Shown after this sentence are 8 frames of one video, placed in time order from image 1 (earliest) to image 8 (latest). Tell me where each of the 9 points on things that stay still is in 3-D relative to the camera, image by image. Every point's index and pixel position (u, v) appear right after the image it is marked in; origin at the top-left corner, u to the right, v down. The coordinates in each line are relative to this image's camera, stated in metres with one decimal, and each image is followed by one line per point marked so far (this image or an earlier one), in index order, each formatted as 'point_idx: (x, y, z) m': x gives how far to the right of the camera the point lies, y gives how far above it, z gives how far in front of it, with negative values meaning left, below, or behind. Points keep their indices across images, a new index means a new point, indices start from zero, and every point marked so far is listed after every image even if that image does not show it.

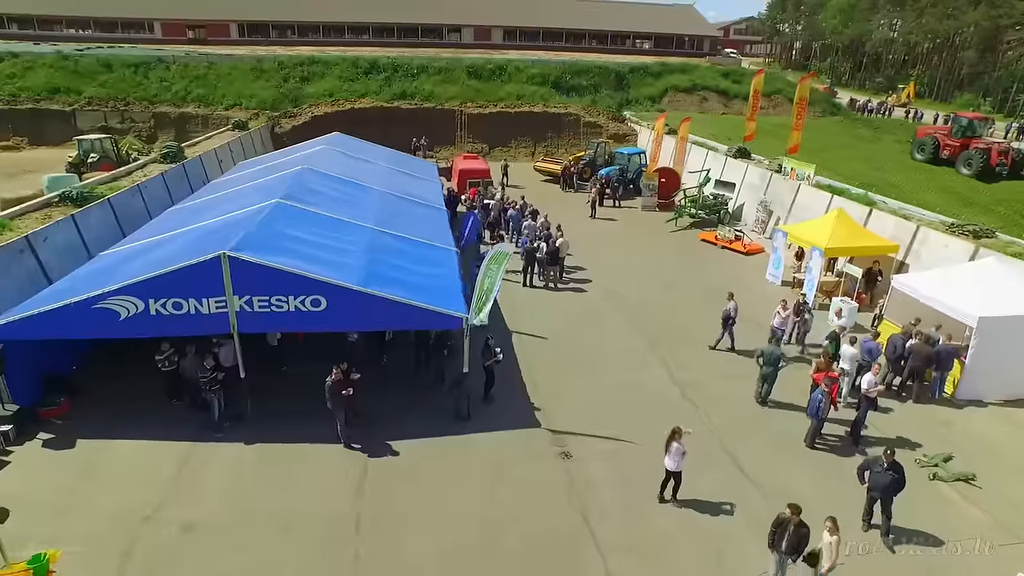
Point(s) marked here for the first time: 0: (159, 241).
0: (-6.6, +1.0, +11.9) m
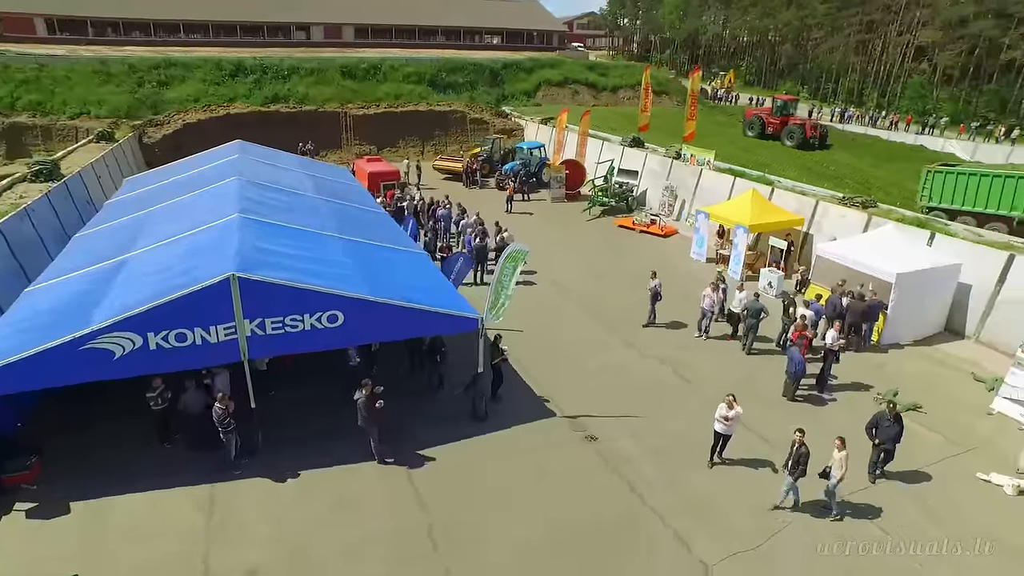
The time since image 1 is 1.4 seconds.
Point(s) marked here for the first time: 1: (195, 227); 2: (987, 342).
0: (-6.8, +0.4, +10.7) m
1: (-5.9, +1.2, +12.0) m
2: (+9.7, -1.1, +13.3) m
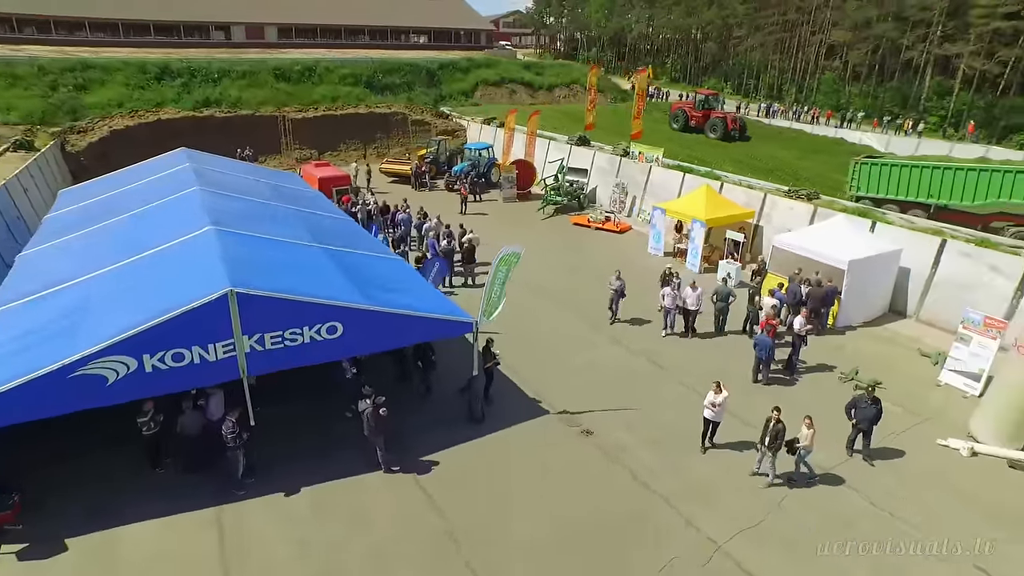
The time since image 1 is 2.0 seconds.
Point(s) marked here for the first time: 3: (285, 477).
0: (-6.9, 0.0, +10.2) m
1: (-6.2, +0.9, +11.5) m
2: (+9.3, -0.7, +14.5) m
3: (-3.3, -2.7, +9.5) m
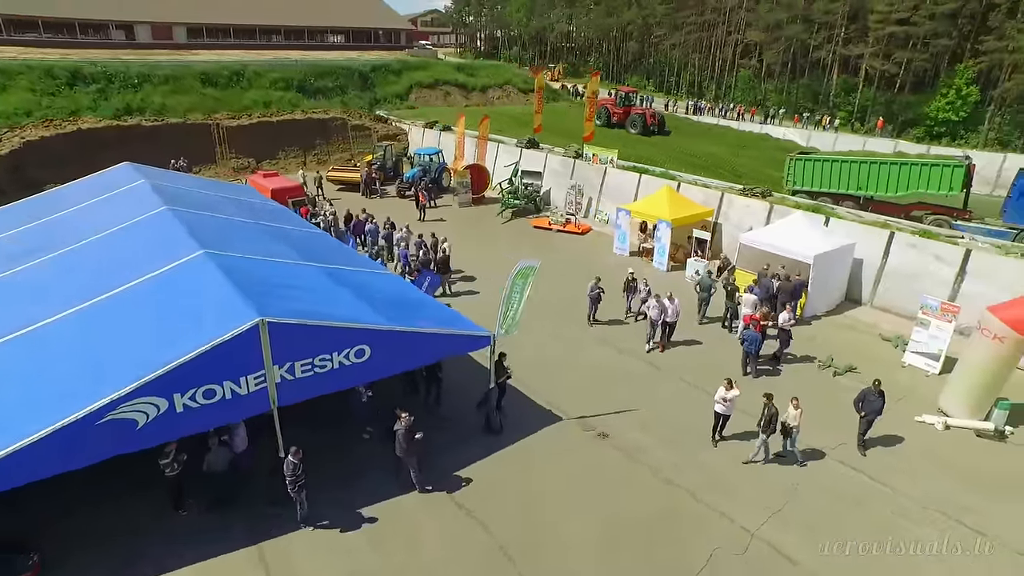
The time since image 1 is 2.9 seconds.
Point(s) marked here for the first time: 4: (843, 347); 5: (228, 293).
0: (-6.6, -0.5, +9.6) m
1: (-6.1, +0.4, +11.0) m
2: (+9.0, -0.4, +15.9) m
3: (-2.8, -3.1, +9.3) m
4: (+7.2, -1.3, +14.2) m
5: (-4.2, -0.1, +9.6) m
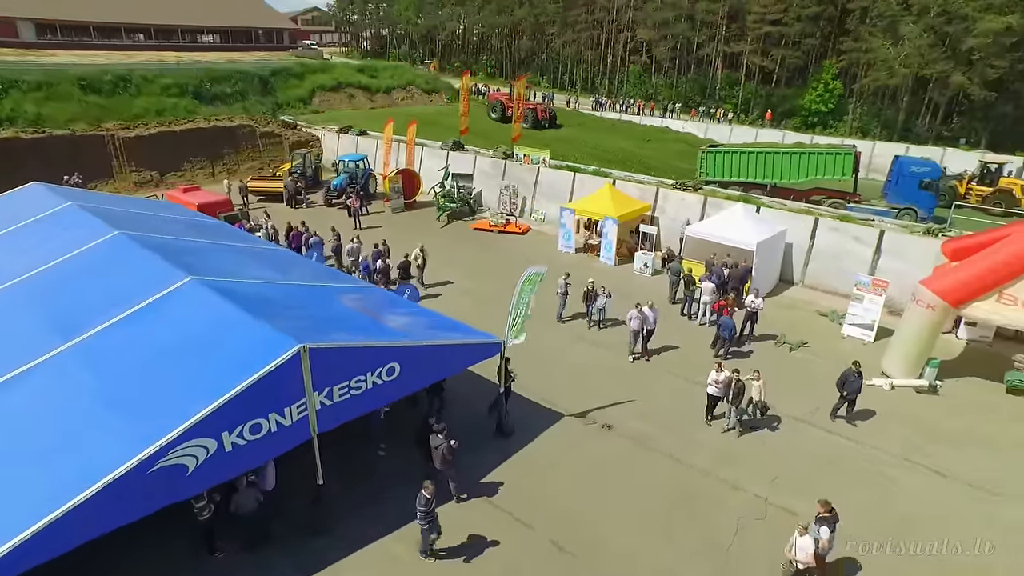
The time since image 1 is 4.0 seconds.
0: (-6.1, -1.1, +8.8) m
1: (-5.9, -0.2, +10.3) m
2: (+8.1, +0.1, +17.7) m
3: (-2.2, -3.4, +9.2) m
4: (+6.7, -0.9, +15.7) m
5: (-3.8, -0.5, +9.3) m
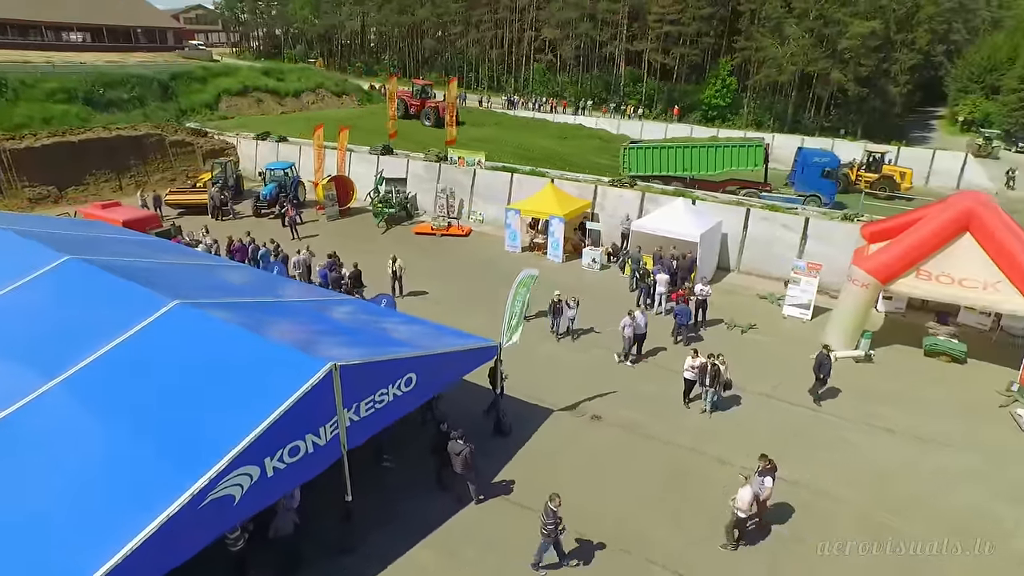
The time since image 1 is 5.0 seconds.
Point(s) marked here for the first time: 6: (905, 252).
0: (-5.8, -1.5, +8.3) m
1: (-5.9, -0.6, +9.8) m
2: (+6.8, +0.5, +19.2) m
3: (-1.8, -3.6, +9.3) m
4: (+5.8, -0.5, +17.0) m
5: (-3.6, -0.8, +9.1) m
6: (+8.6, +0.8, +14.2) m
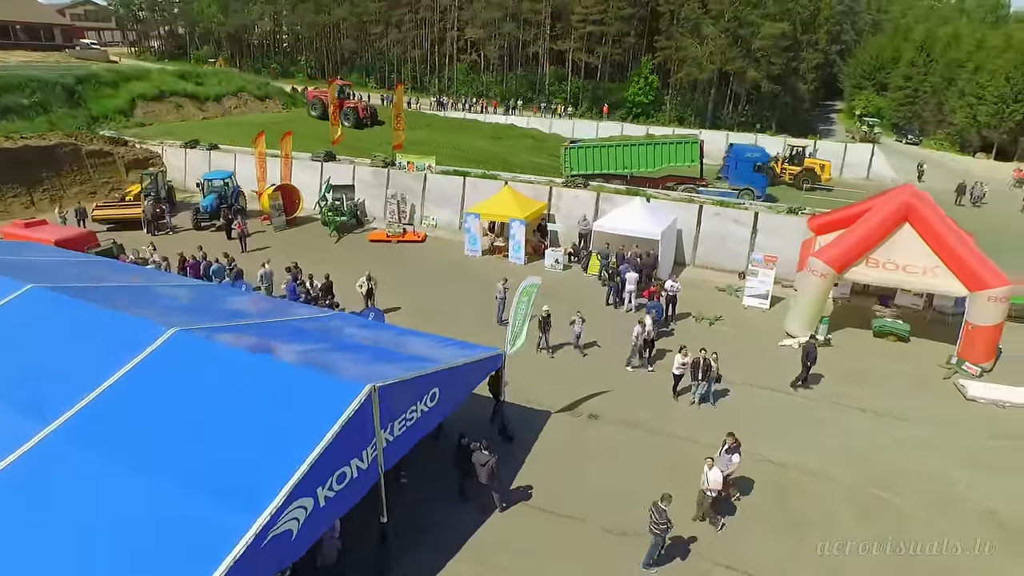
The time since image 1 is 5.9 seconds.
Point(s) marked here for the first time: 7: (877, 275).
0: (-5.2, -2.0, +7.8) m
1: (-5.6, -1.0, +9.2) m
2: (+5.8, +0.7, +20.1) m
3: (-1.3, -3.8, +9.3) m
4: (+5.1, -0.4, +17.9) m
5: (-3.2, -1.1, +8.8) m
6: (+8.2, +1.1, +15.5) m
7: (+8.8, +0.3, +15.5) m
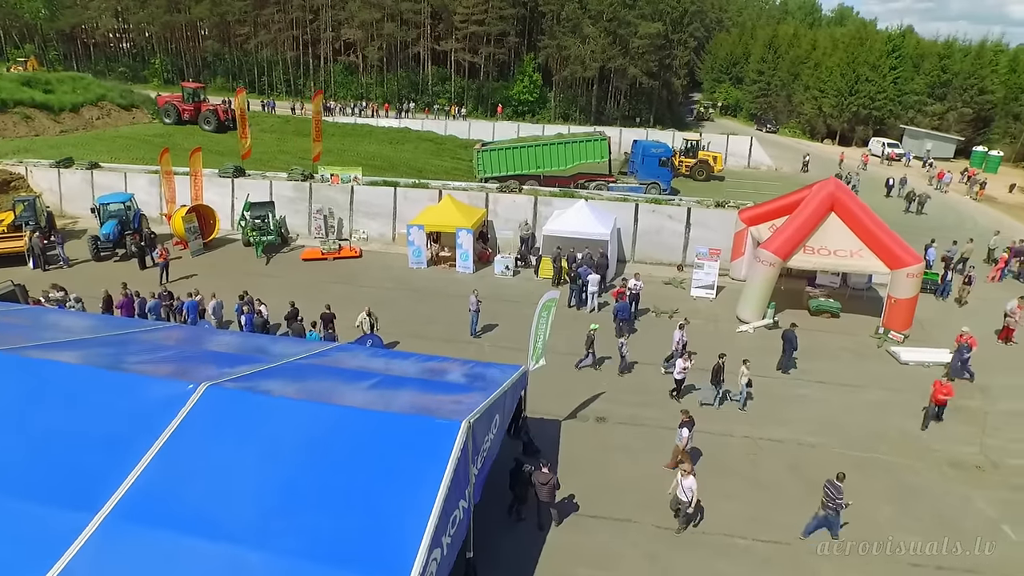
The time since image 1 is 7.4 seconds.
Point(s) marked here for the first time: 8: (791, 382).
0: (-3.9, -2.6, +6.9) m
1: (-4.5, -1.8, +8.2) m
2: (+4.2, +0.9, +21.2) m
3: (-0.2, -4.2, +9.2) m
4: (+4.0, -0.3, +18.9) m
5: (-2.2, -1.6, +8.3) m
6: (+7.4, +1.5, +17.1) m
7: (+8.0, +0.7, +17.3) m
8: (+6.4, -2.1, +15.0) m
